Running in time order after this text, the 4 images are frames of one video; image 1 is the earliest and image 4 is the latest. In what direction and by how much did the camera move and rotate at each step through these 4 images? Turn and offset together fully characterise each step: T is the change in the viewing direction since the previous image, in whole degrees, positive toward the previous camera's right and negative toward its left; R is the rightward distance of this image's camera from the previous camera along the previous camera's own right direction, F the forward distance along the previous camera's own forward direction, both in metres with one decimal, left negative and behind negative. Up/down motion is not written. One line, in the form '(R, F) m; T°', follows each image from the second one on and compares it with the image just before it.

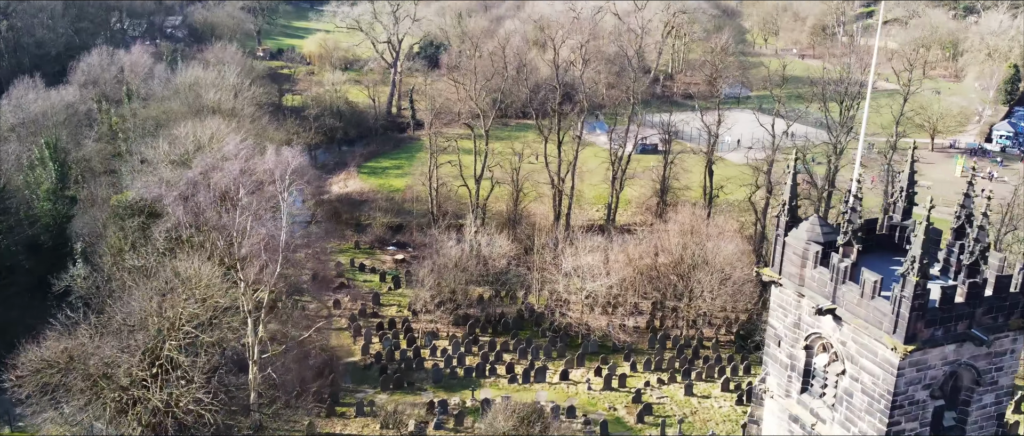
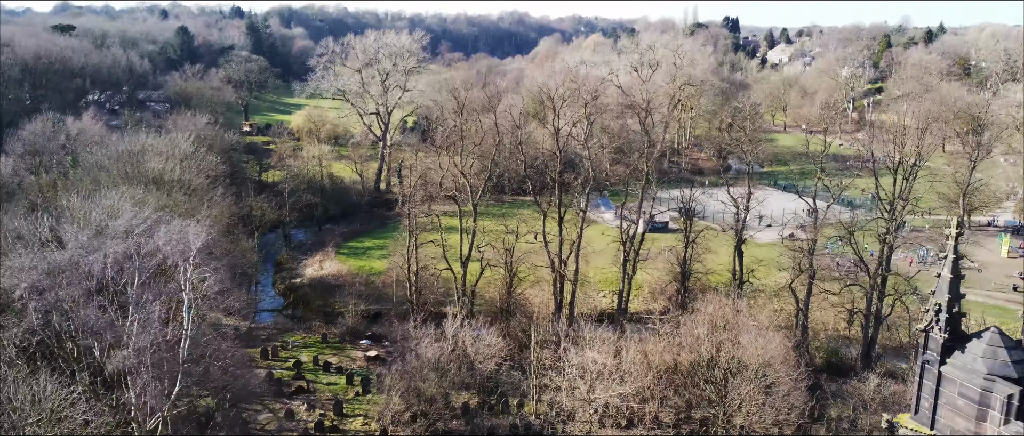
(+0.2, +3.9) m; 0°
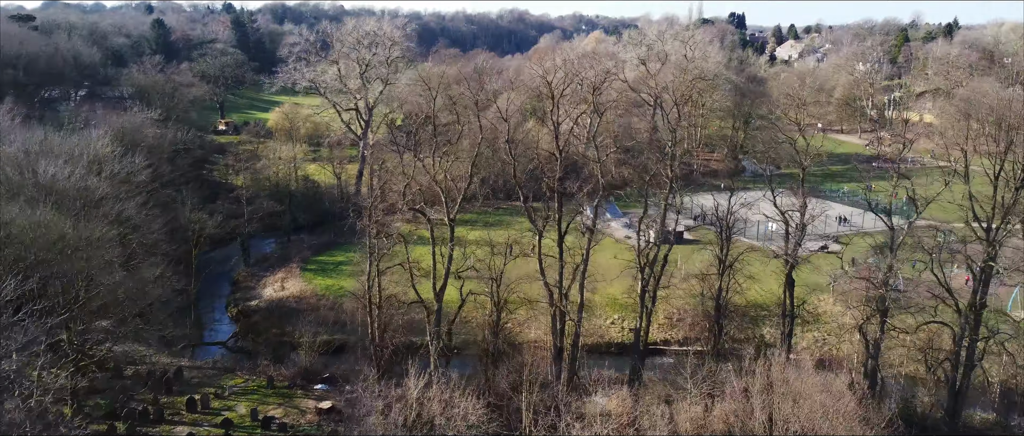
(+0.3, +4.6) m; 0°
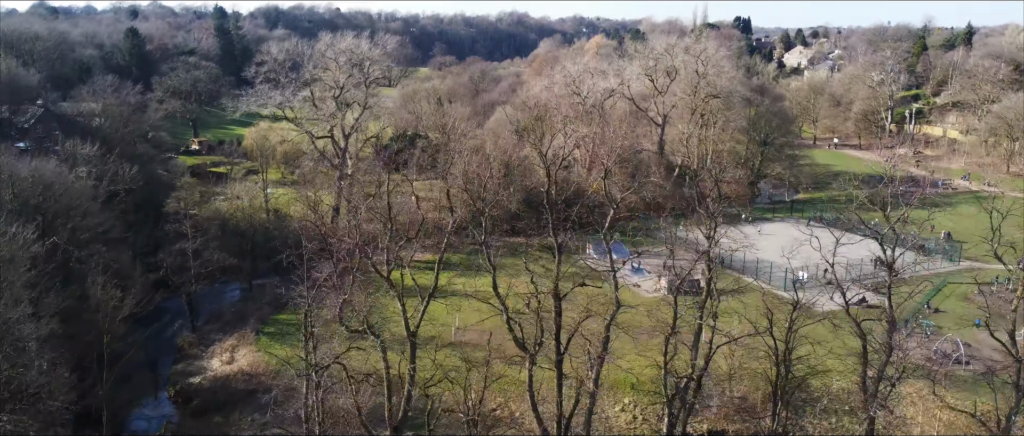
(+0.3, +4.3) m; 0°
